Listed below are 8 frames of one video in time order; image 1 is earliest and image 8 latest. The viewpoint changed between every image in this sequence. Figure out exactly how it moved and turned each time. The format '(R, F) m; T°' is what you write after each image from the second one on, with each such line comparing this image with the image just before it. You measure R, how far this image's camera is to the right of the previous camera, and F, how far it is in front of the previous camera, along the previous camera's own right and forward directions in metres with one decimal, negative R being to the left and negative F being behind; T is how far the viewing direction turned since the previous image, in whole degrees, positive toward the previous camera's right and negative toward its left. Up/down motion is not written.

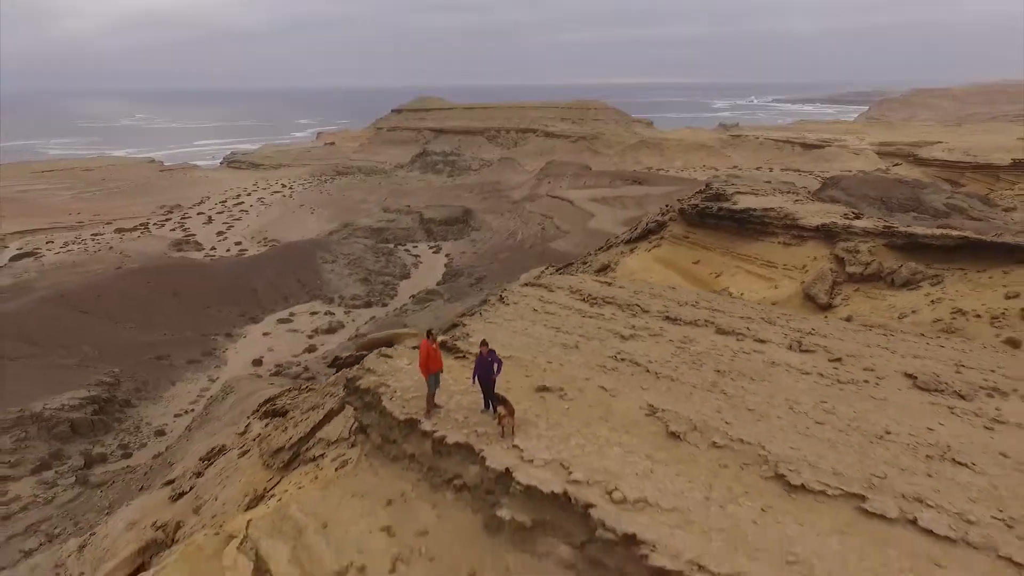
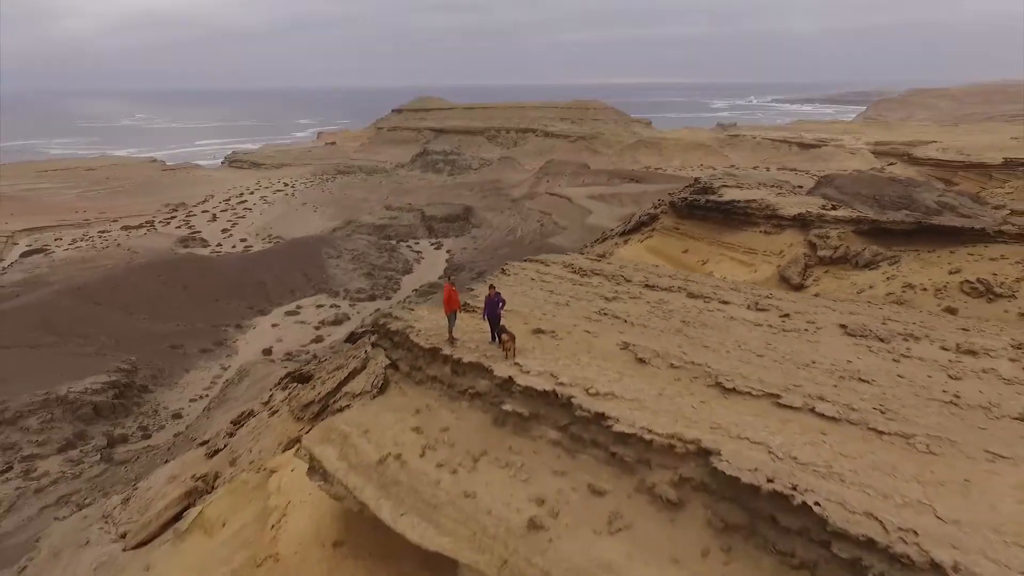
(0.0, -0.6) m; 0°
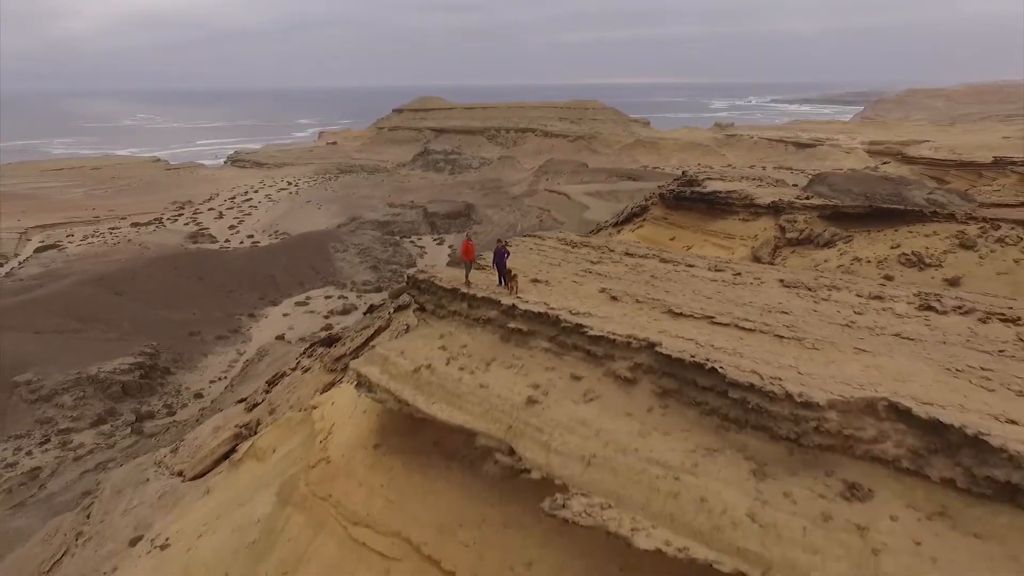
(0.0, -0.8) m; 0°
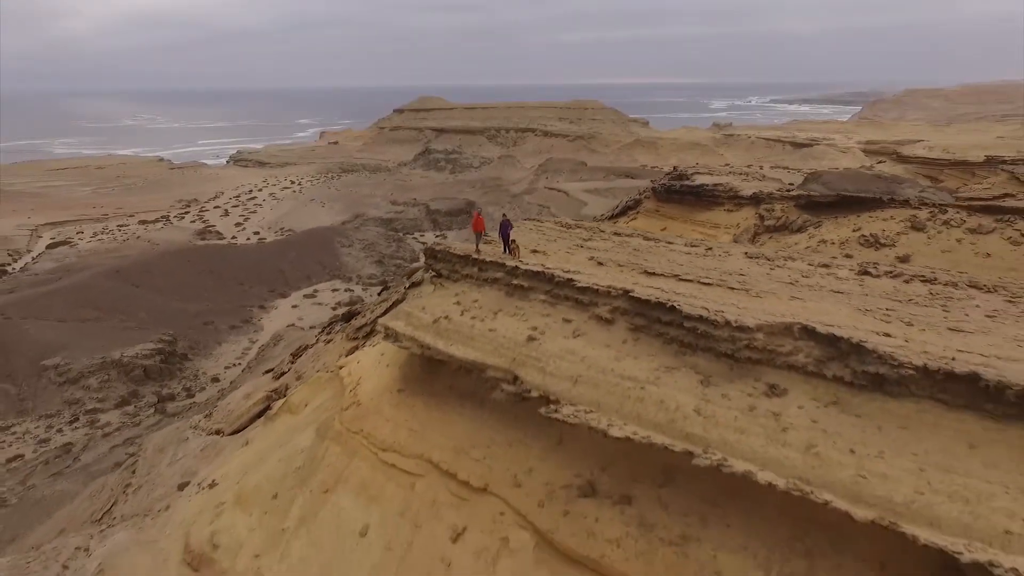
(0.0, -0.7) m; 0°
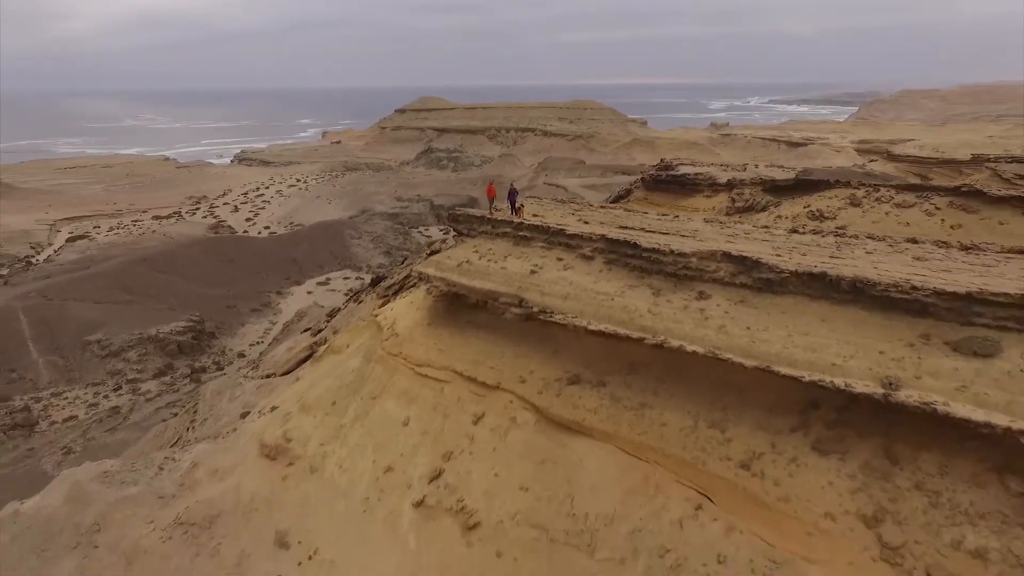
(-0.1, -1.3) m; 0°
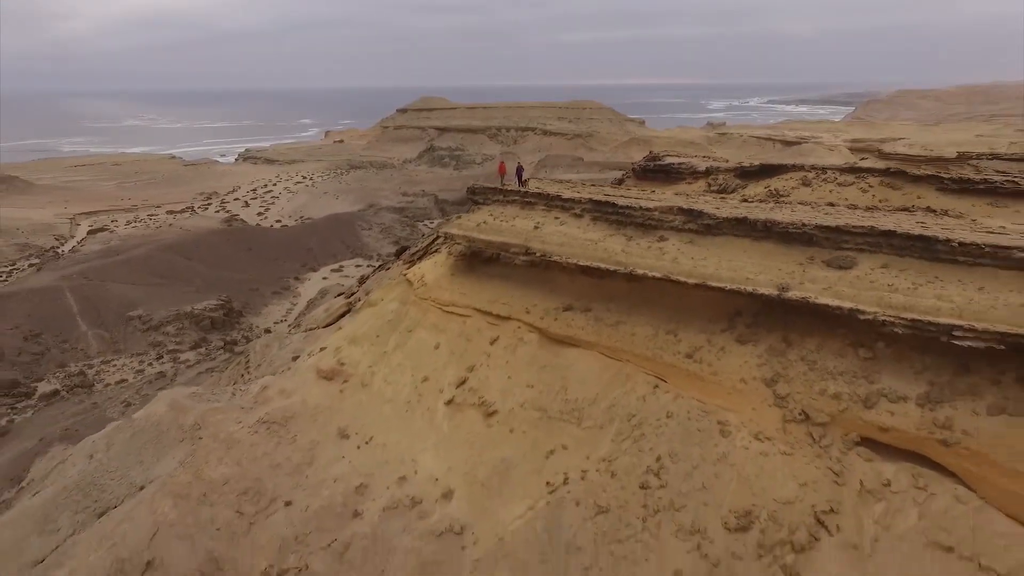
(-0.1, -1.4) m; 0°
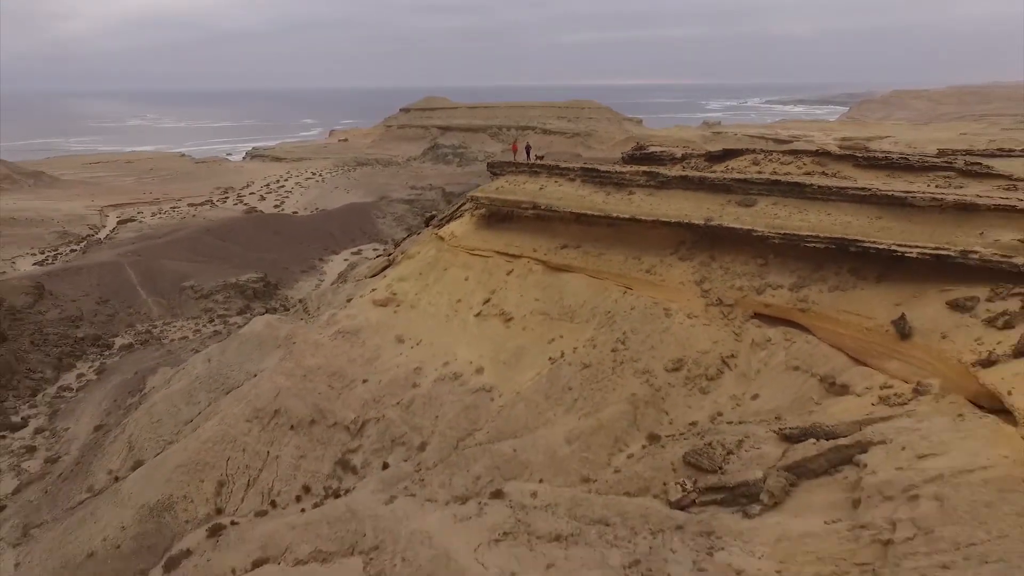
(-0.2, -2.3) m; 0°
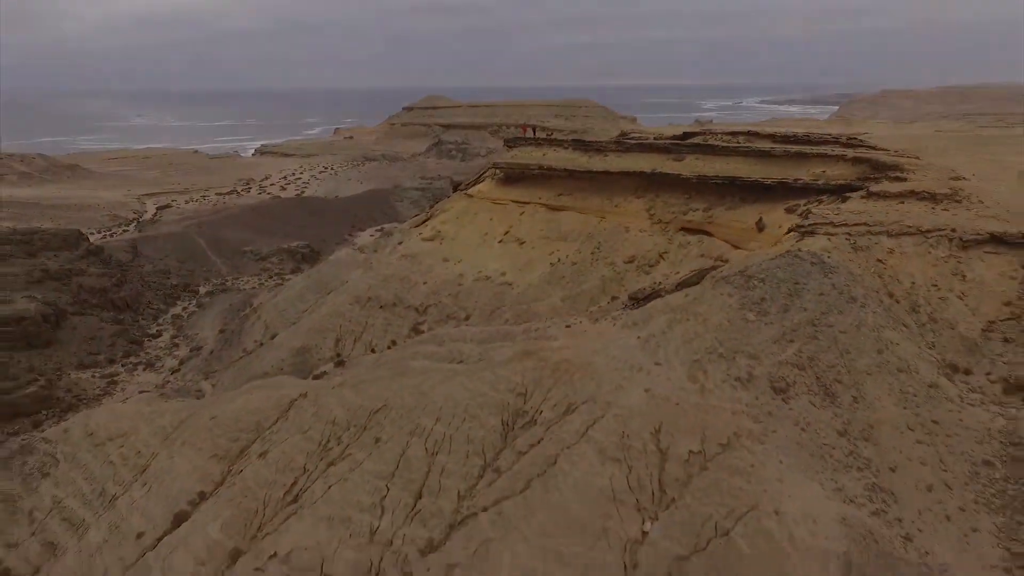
(-0.3, -3.7) m; 0°
